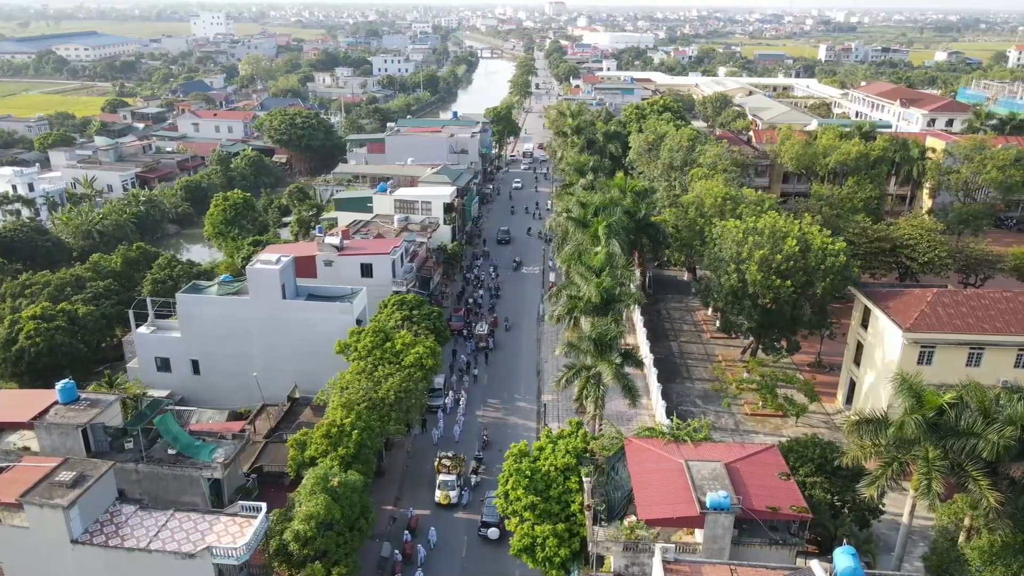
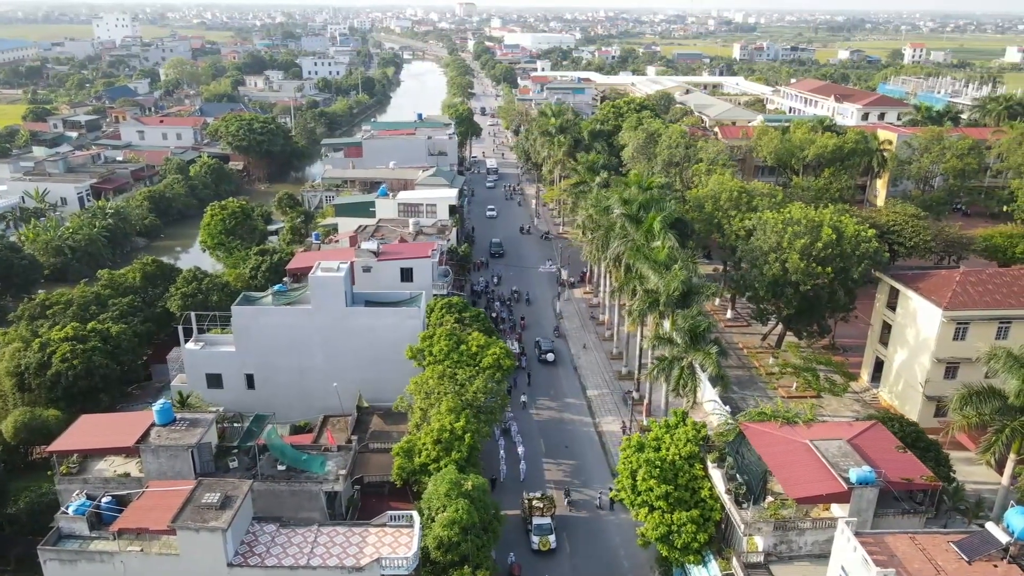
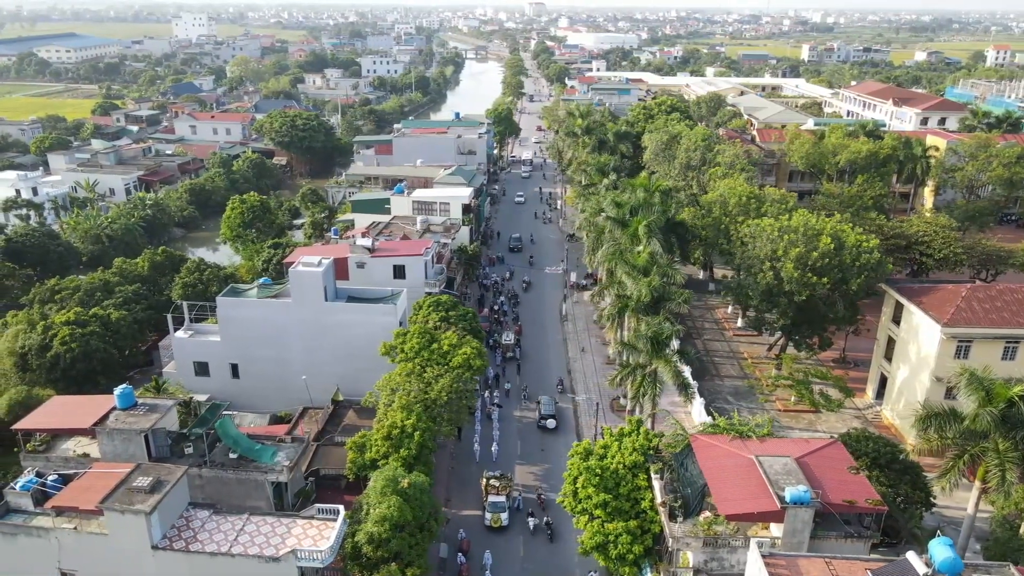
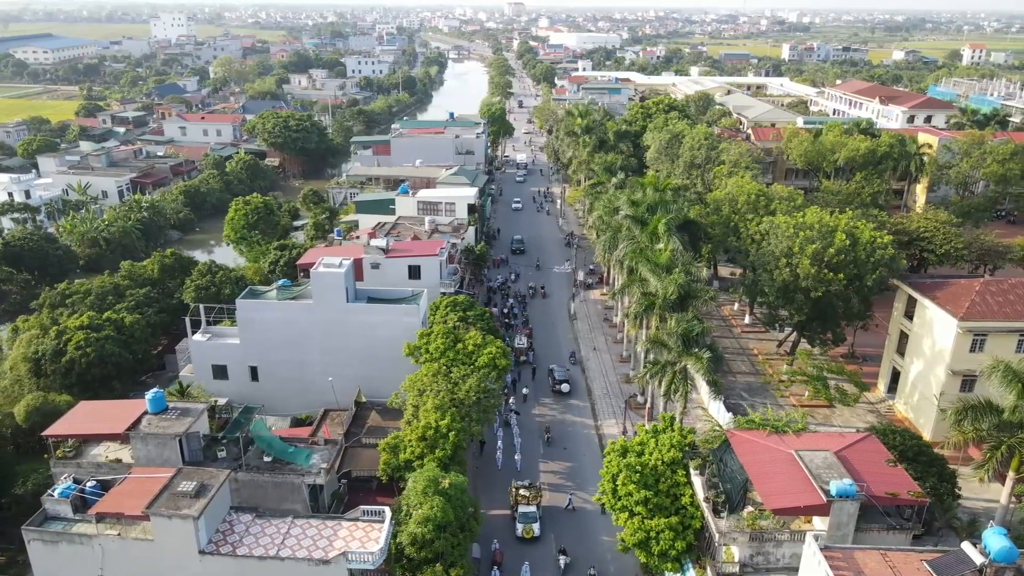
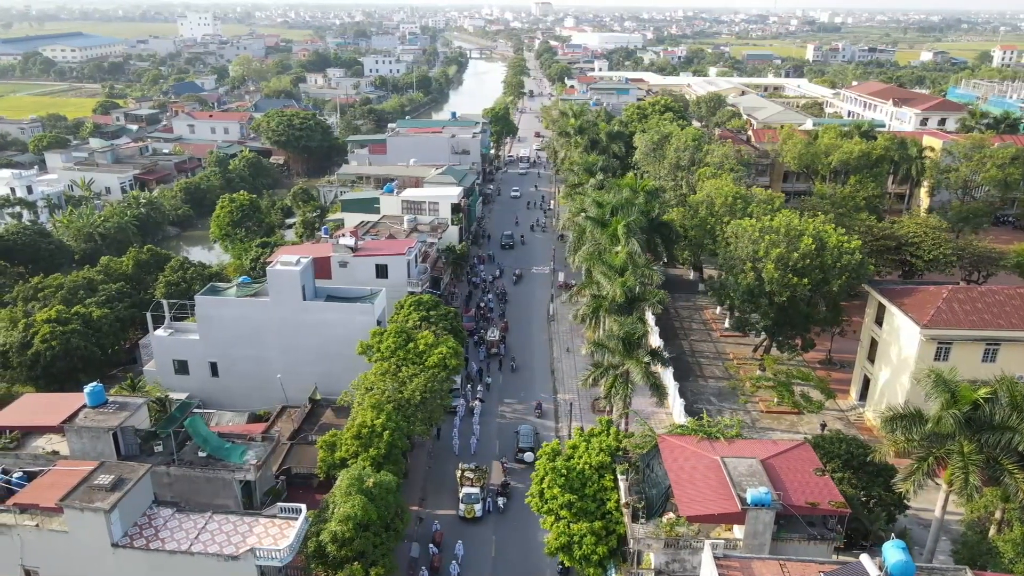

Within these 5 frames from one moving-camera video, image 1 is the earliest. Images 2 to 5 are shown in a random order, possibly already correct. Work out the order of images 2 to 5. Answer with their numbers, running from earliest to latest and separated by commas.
5, 3, 4, 2
